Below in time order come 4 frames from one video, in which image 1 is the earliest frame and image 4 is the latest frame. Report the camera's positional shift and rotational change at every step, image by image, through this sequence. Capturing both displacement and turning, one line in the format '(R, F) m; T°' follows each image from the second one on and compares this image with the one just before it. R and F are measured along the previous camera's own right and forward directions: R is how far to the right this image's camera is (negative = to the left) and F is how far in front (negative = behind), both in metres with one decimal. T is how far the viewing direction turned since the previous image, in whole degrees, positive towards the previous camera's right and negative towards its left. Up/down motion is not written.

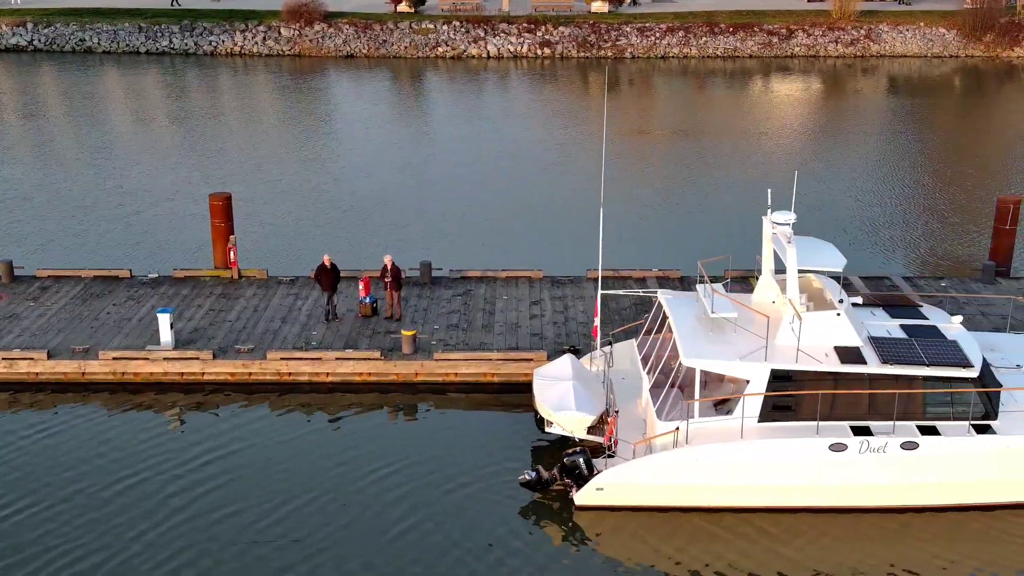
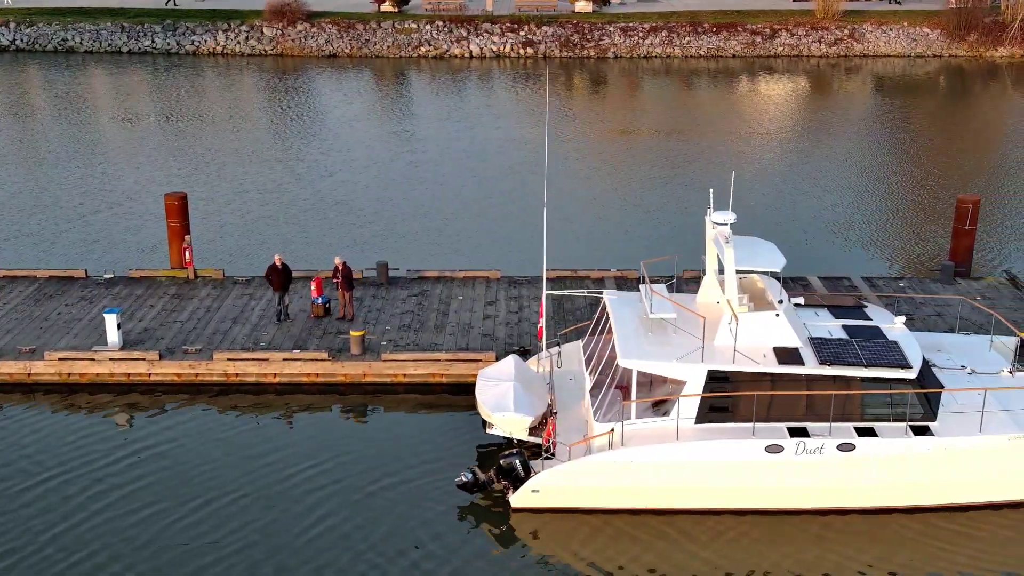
(+0.9, +0.1) m; 0°
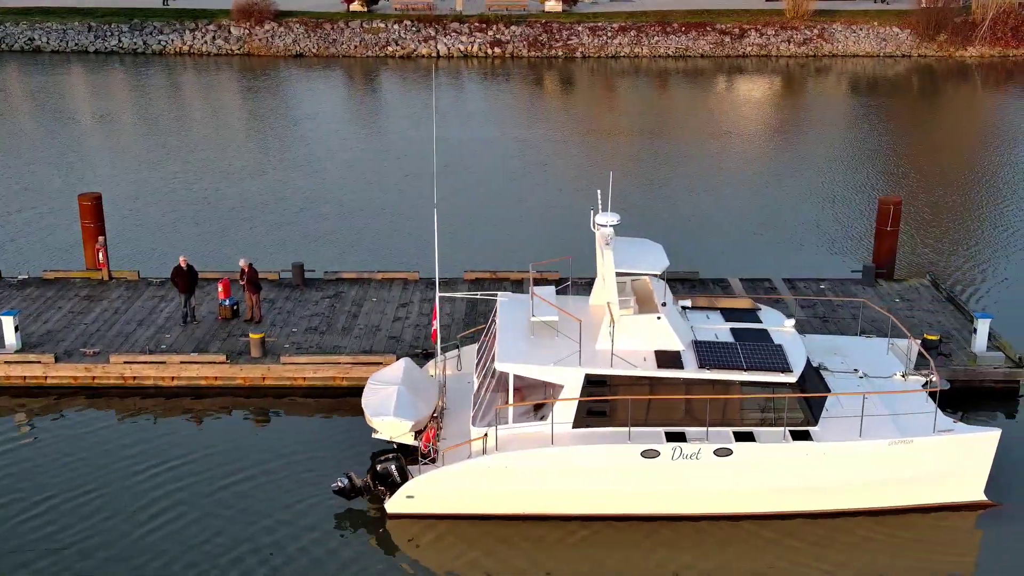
(+1.8, +0.2) m; 0°
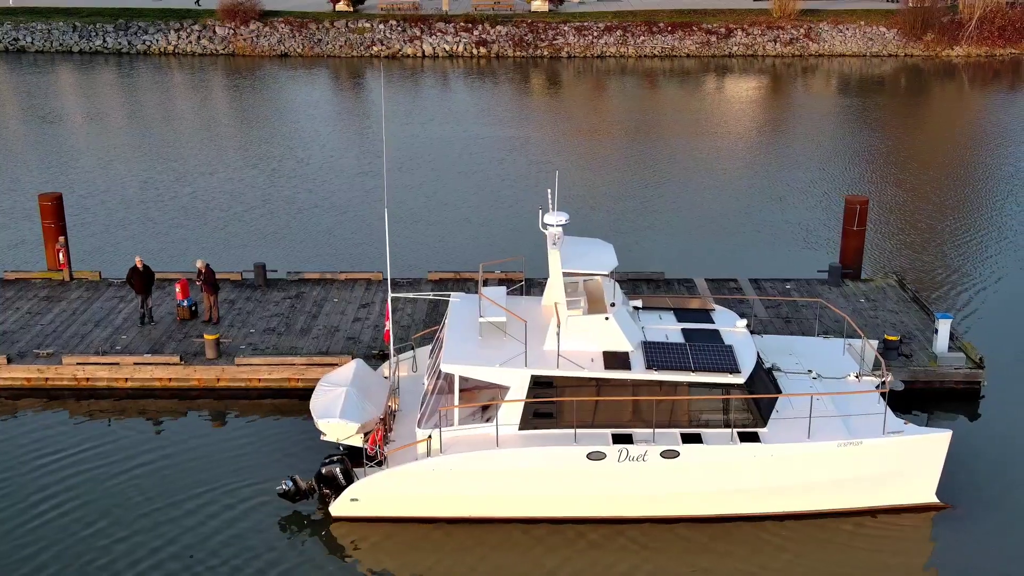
(+0.8, +0.2) m; 0°
